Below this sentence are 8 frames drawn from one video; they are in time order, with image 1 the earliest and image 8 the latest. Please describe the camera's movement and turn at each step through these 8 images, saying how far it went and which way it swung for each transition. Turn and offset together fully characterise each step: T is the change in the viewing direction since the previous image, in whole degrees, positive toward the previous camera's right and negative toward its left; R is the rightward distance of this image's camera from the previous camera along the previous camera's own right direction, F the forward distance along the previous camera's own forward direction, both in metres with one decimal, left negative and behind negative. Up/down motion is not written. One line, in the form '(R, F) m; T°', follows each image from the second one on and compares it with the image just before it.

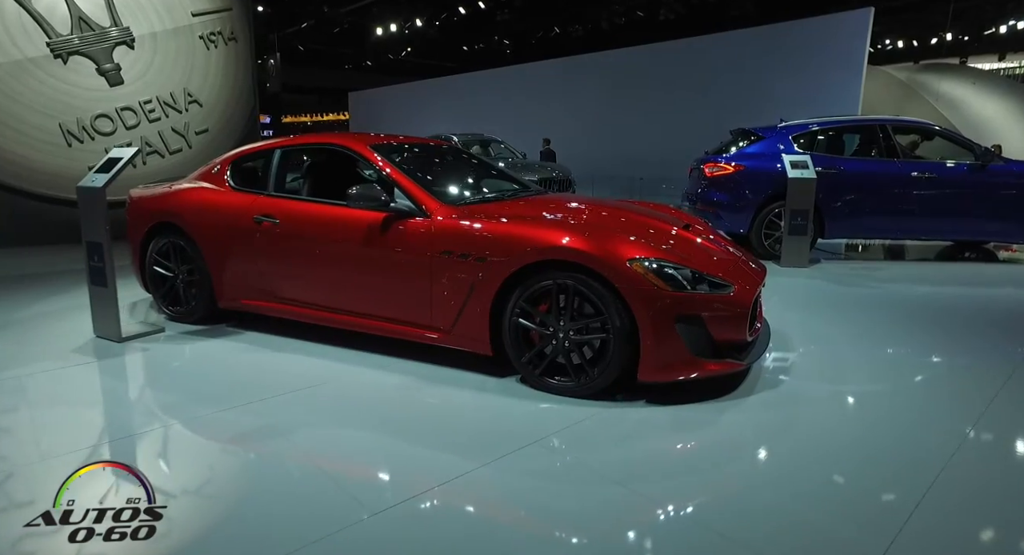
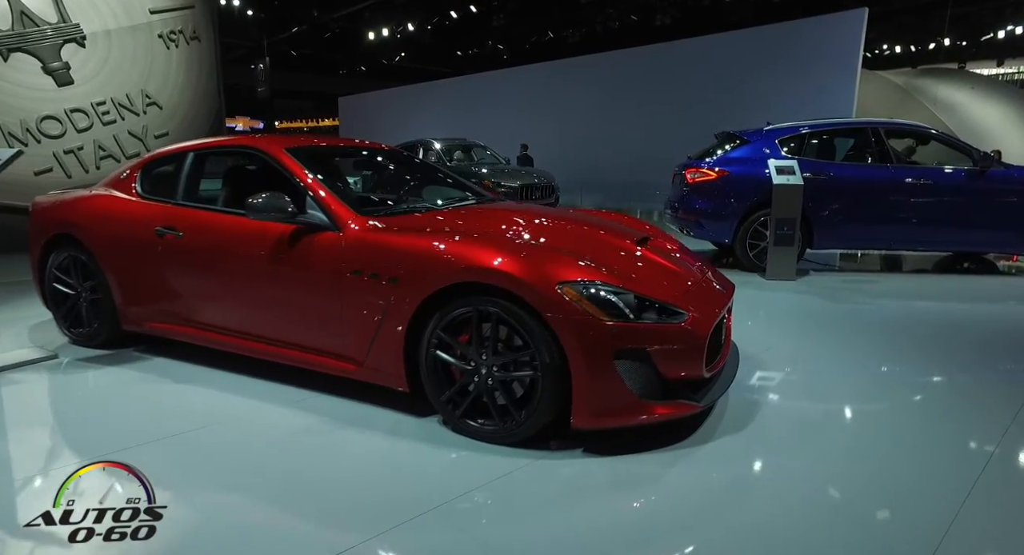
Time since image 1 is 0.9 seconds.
(+0.3, +0.4) m; 0°
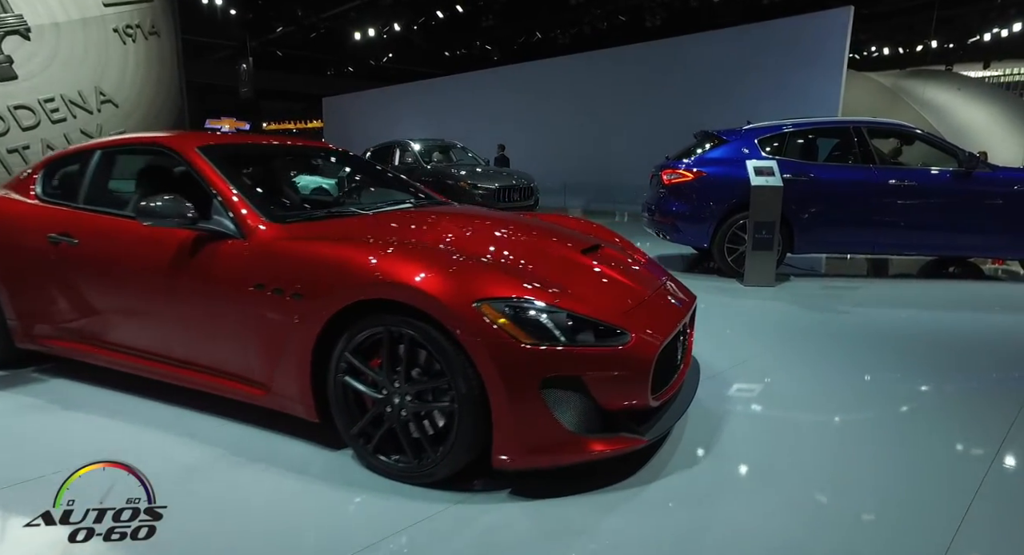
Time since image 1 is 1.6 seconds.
(+0.2, +0.3) m; +1°
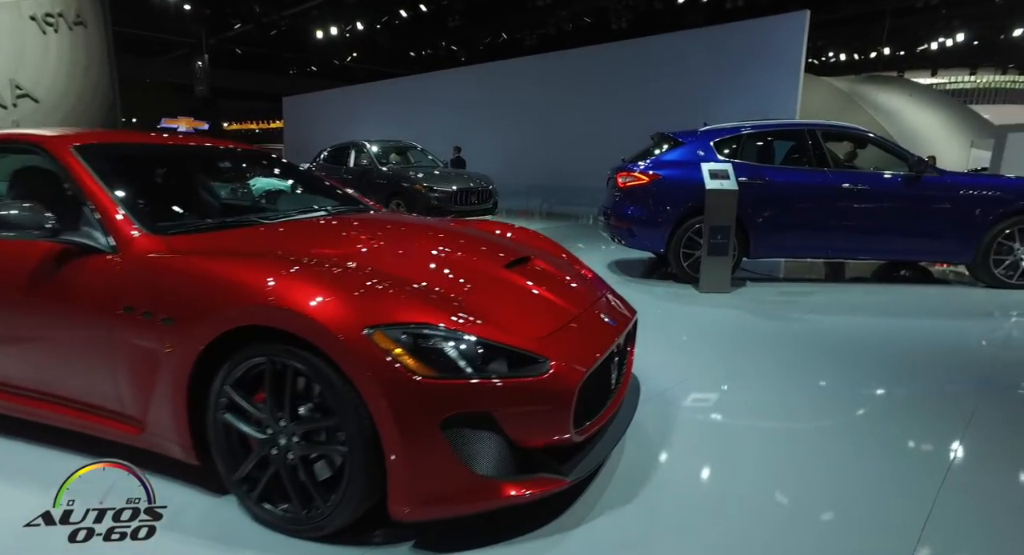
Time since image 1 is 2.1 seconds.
(+0.2, +0.2) m; +3°
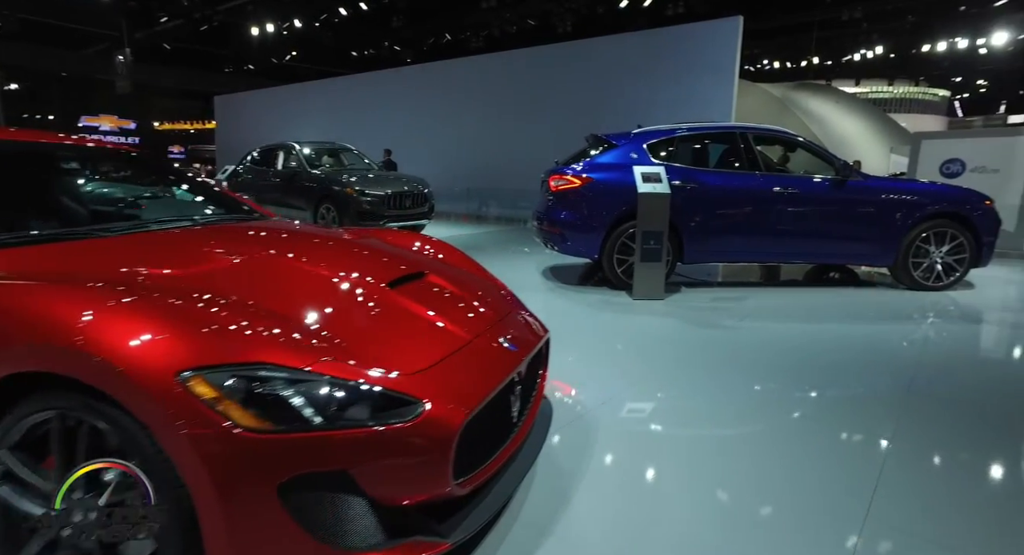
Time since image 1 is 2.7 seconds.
(+0.2, +0.2) m; +5°
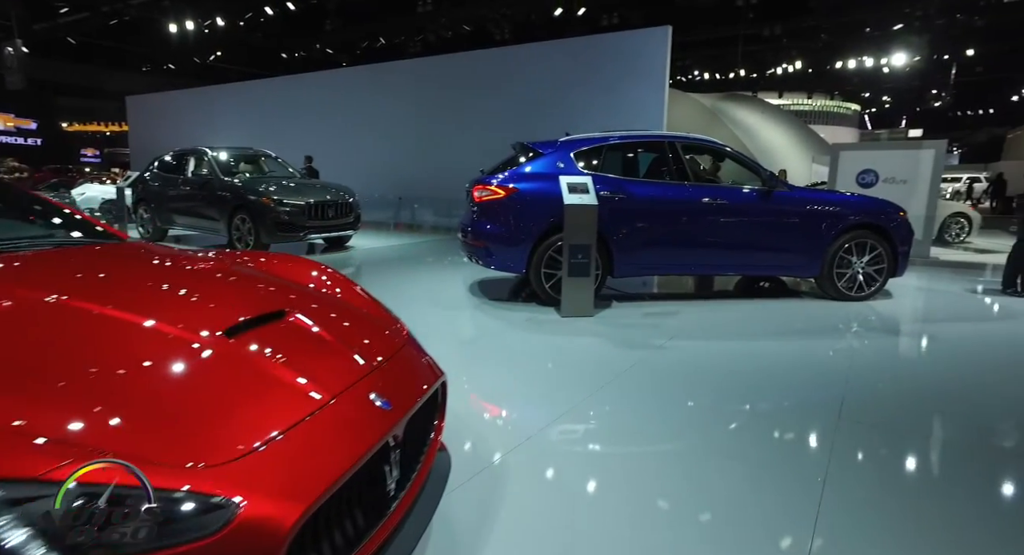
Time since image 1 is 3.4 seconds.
(+0.2, +0.3) m; +6°
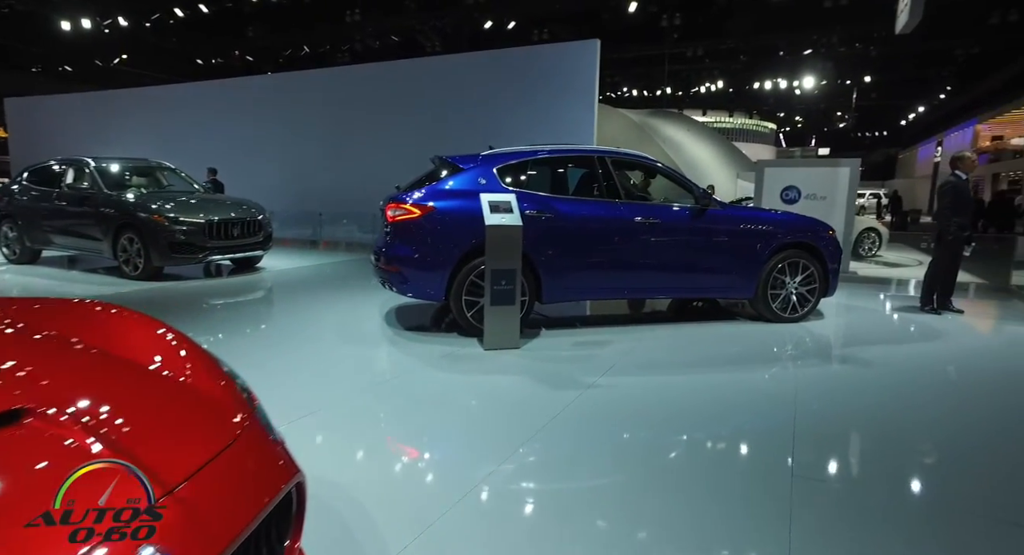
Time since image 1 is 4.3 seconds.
(+0.1, +0.4) m; +7°
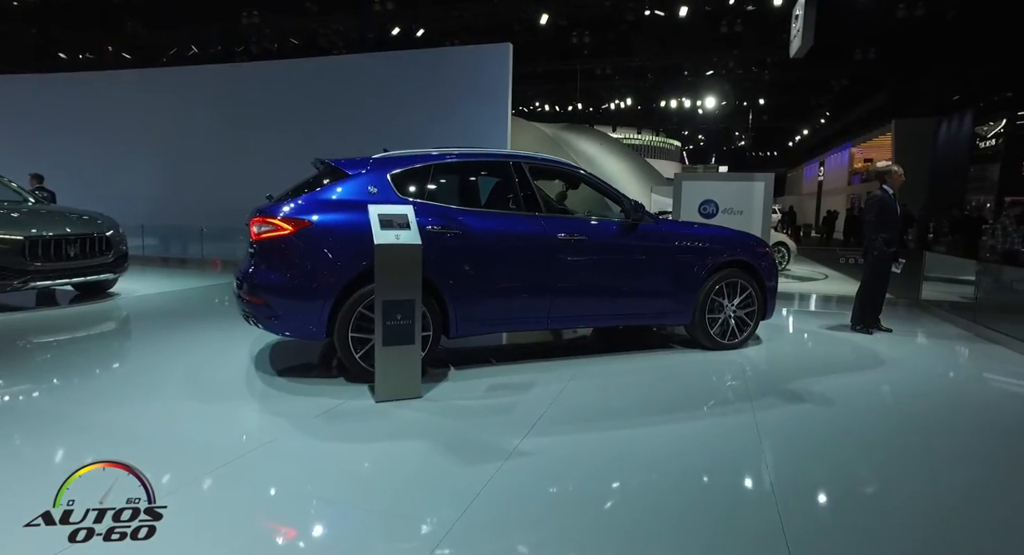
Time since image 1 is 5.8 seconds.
(+0.1, +0.7) m; +9°
